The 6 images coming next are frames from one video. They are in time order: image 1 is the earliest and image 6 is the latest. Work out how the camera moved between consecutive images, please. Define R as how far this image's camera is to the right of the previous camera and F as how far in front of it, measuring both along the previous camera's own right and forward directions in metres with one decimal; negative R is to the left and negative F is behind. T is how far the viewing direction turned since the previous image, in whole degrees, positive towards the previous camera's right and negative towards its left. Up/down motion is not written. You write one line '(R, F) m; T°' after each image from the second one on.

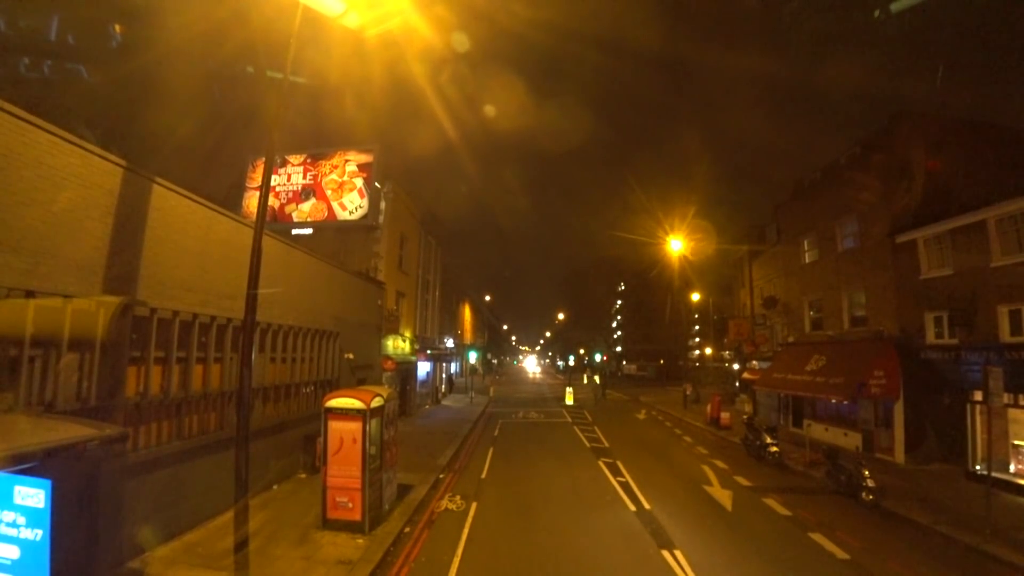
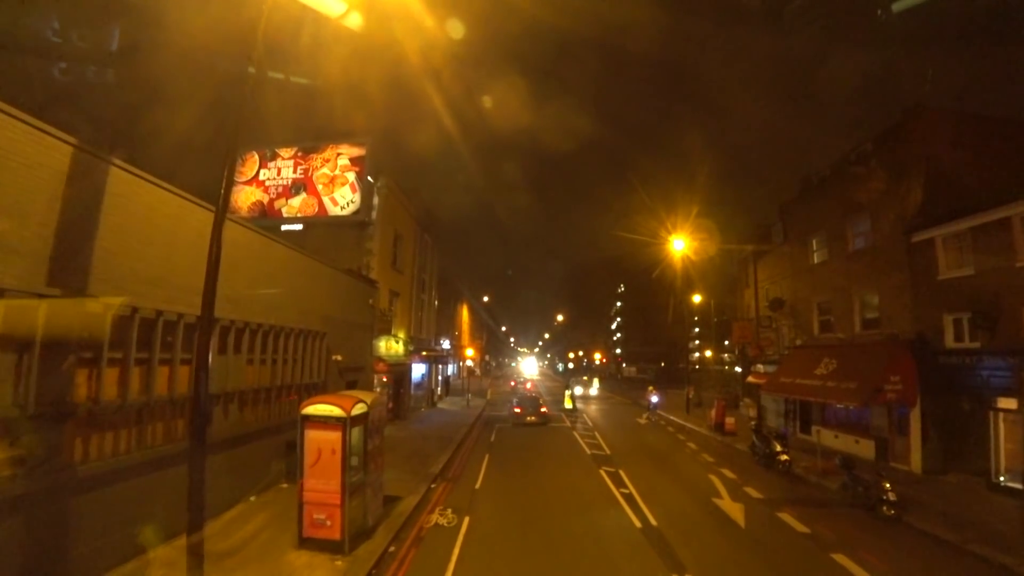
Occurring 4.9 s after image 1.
(0.0, +0.9) m; 0°
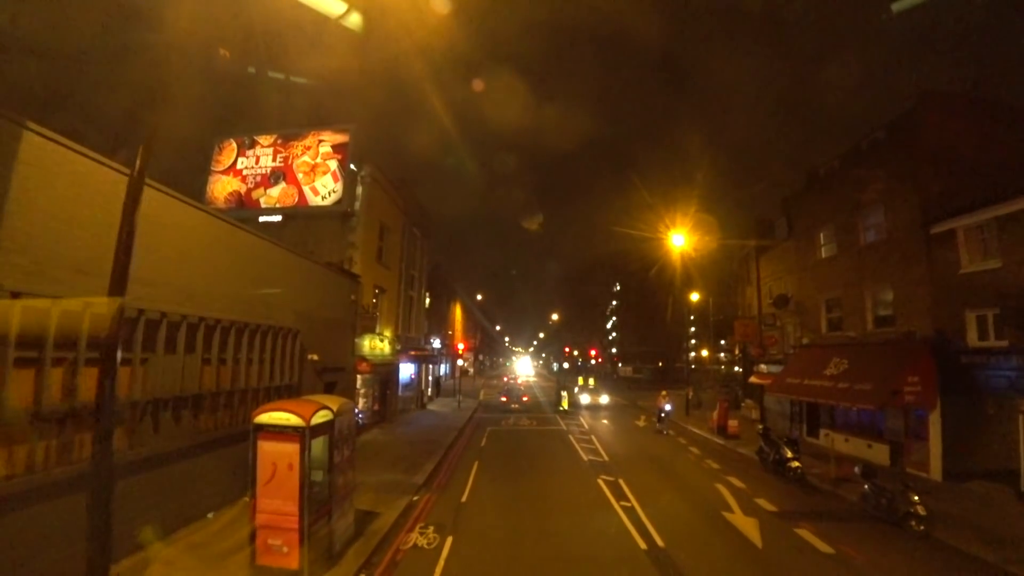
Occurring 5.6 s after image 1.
(+0.1, +1.3) m; 0°
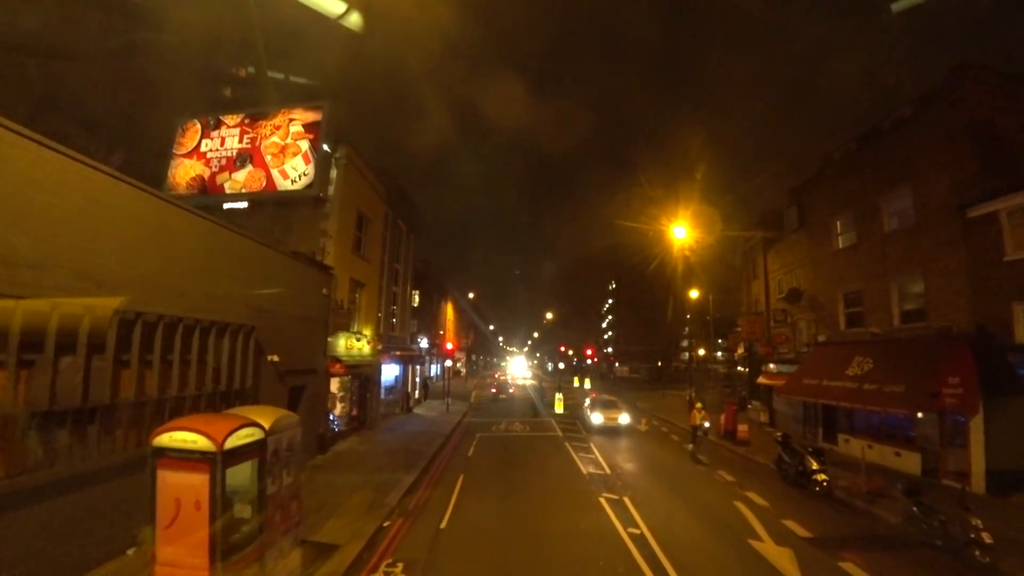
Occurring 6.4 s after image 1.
(+0.1, +1.9) m; +1°
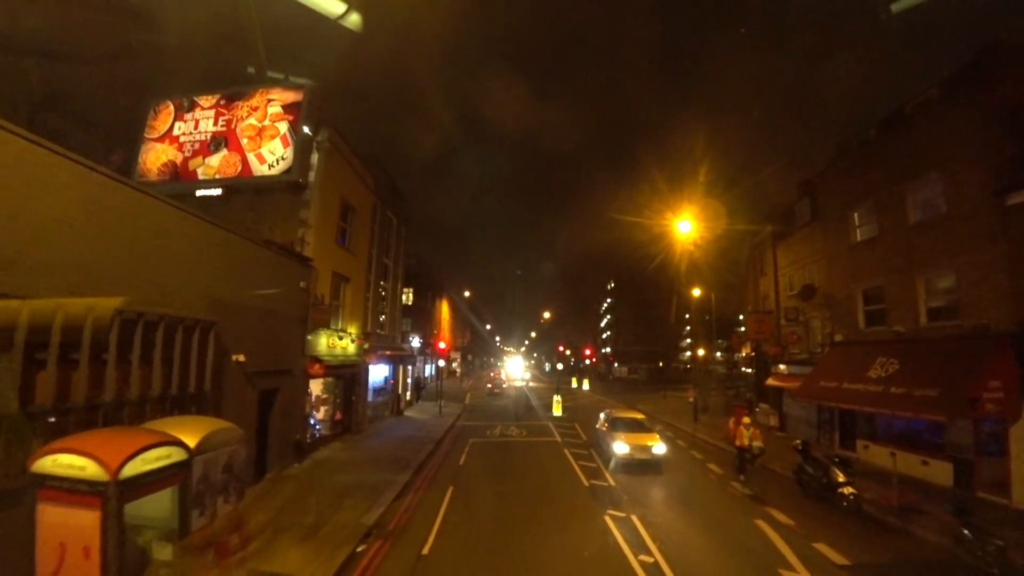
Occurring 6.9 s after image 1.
(+0.1, +1.4) m; 0°
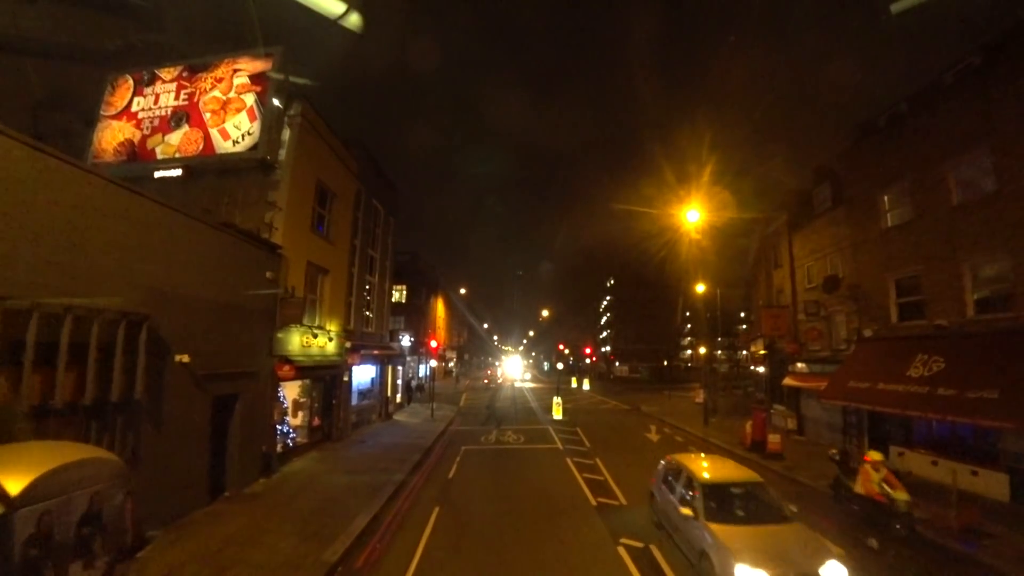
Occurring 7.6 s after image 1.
(+0.1, +1.9) m; 0°
